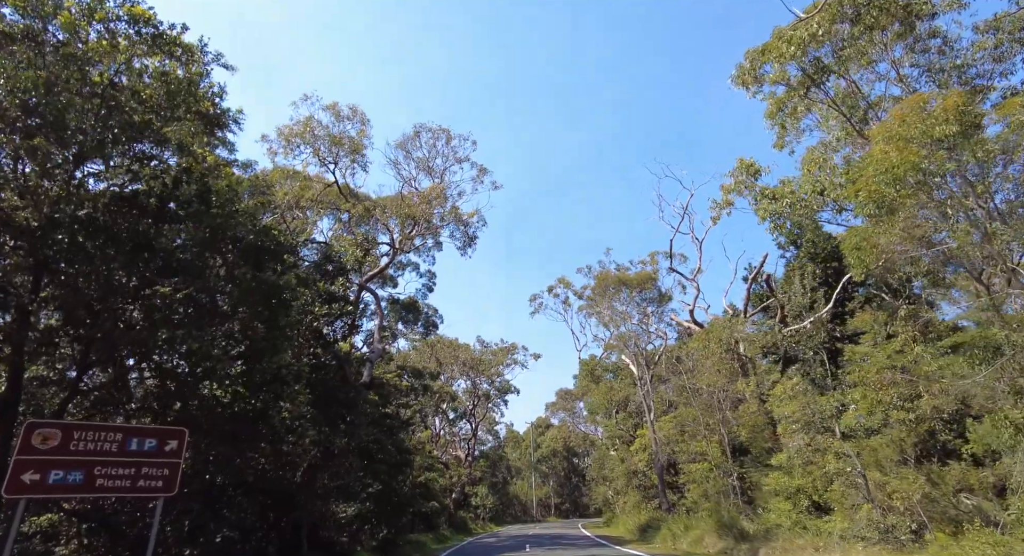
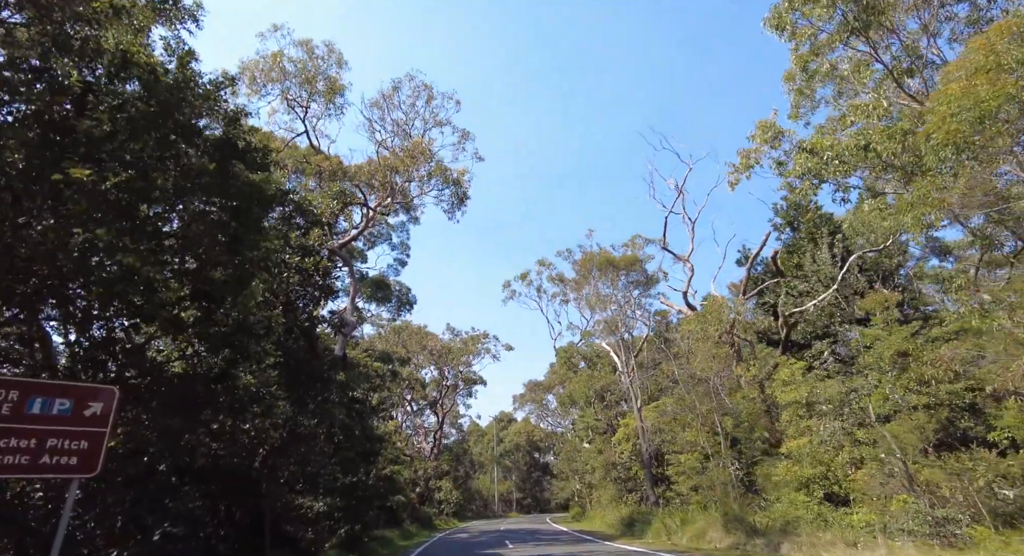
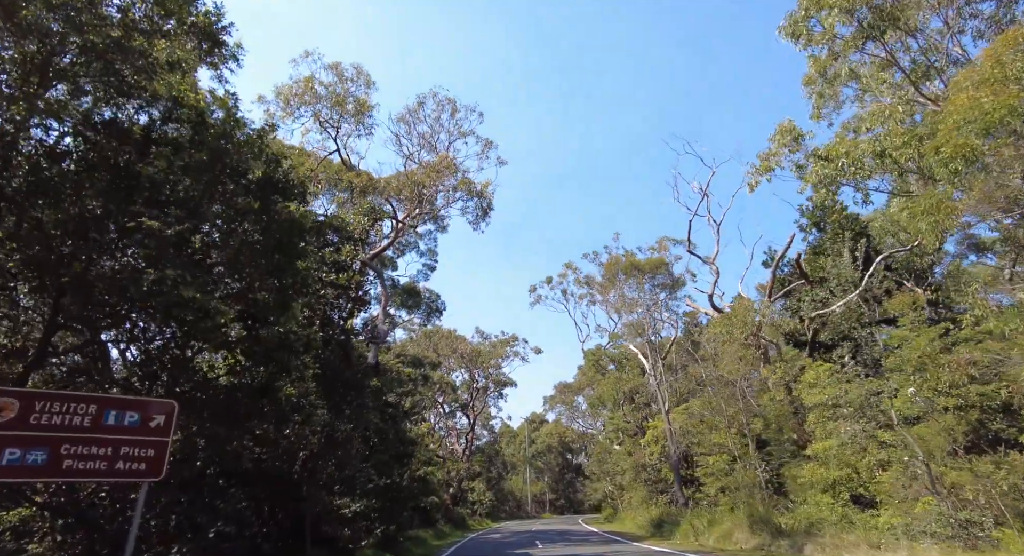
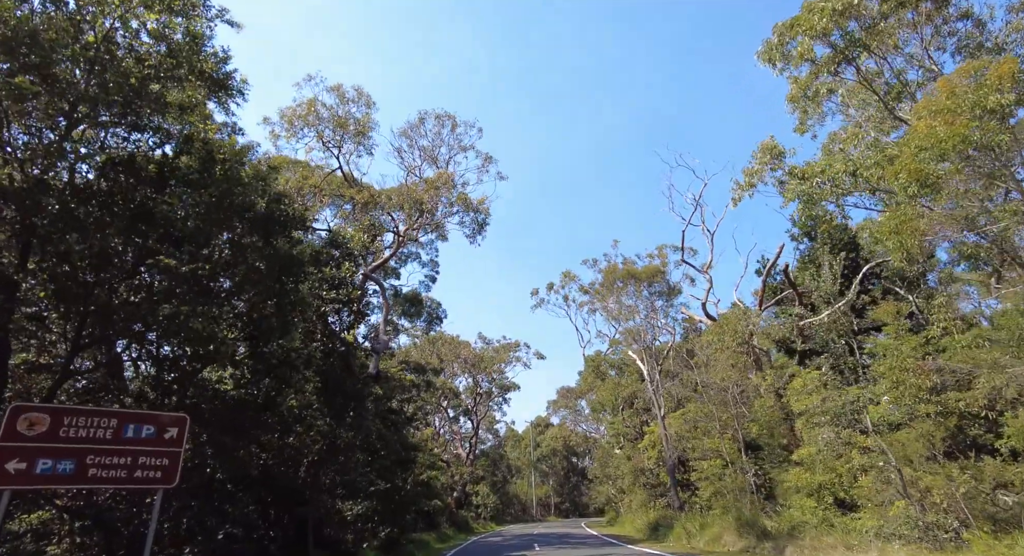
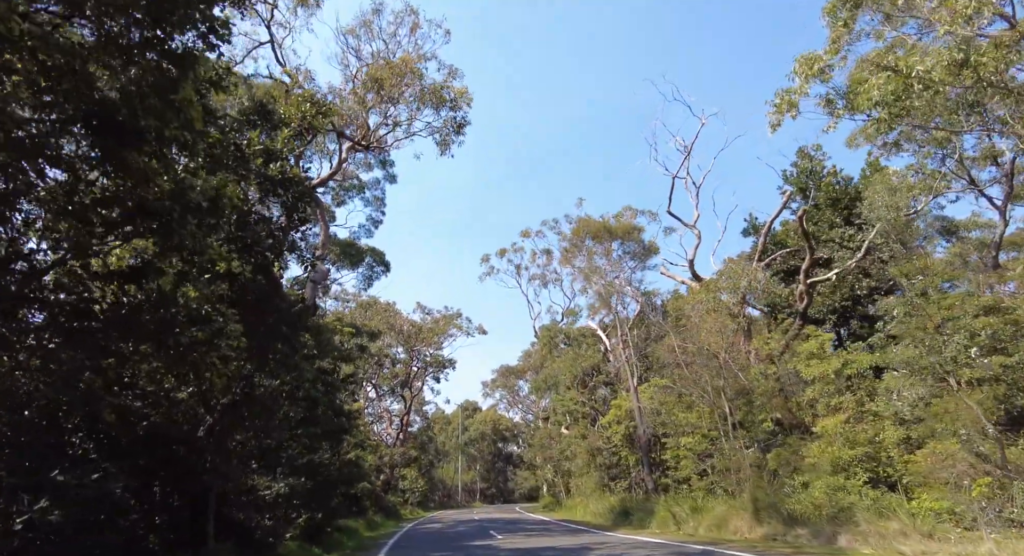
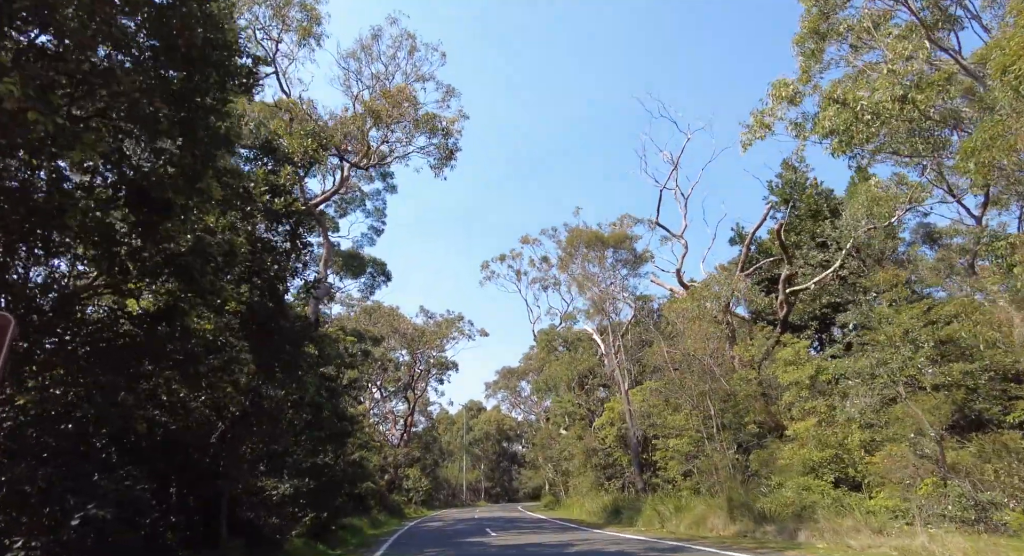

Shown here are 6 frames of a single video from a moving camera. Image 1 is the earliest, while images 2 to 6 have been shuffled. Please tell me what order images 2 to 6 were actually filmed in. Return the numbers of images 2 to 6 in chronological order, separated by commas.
4, 3, 2, 6, 5
